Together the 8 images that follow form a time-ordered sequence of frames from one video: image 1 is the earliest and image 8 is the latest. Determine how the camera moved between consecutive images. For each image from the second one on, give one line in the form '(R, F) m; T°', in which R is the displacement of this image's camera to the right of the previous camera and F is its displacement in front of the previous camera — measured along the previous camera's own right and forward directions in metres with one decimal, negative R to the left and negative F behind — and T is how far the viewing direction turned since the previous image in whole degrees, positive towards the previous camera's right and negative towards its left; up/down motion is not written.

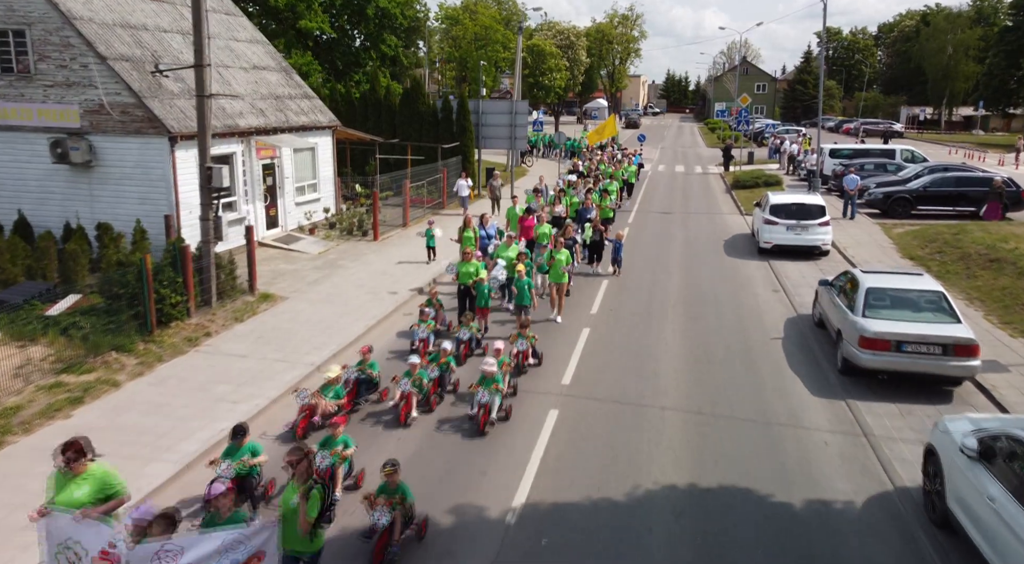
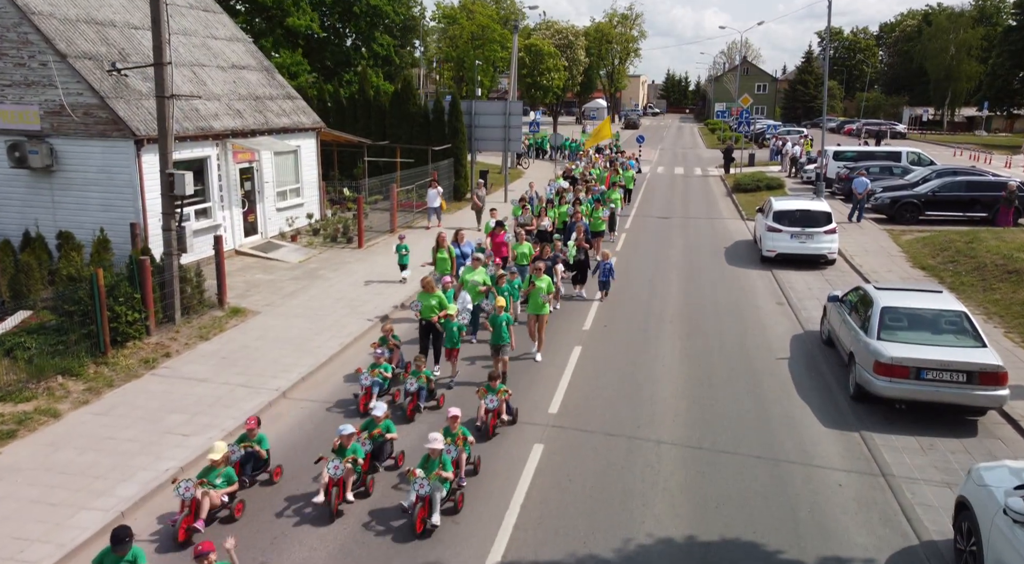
(+0.2, +1.0) m; 0°
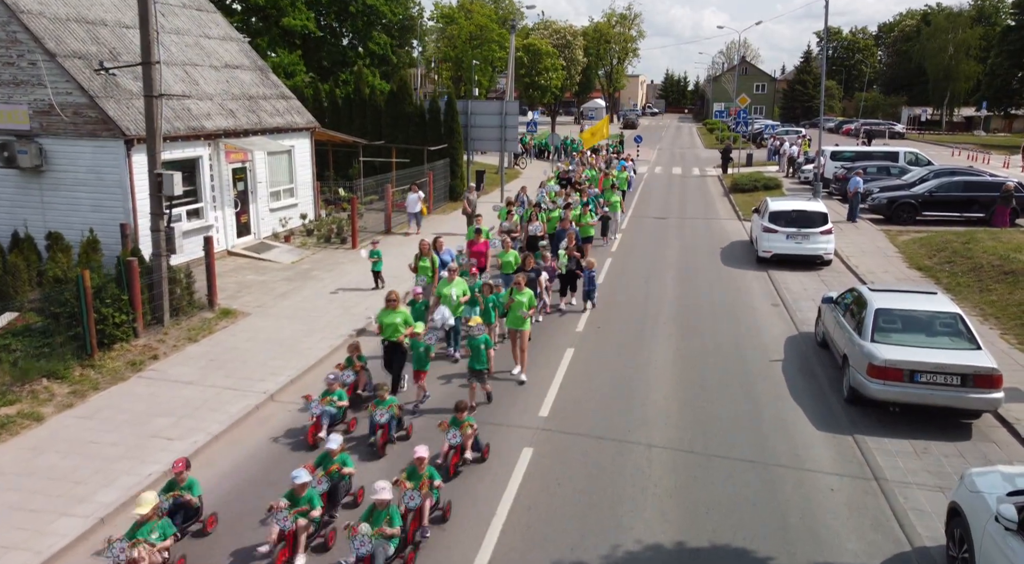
(+0.1, +0.1) m; 0°
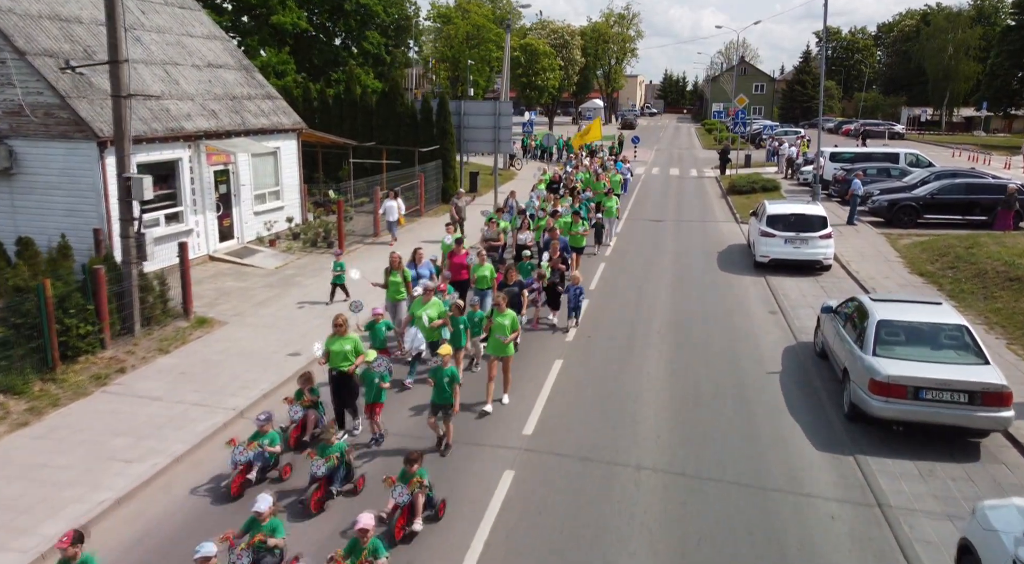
(+0.2, +0.6) m; 0°
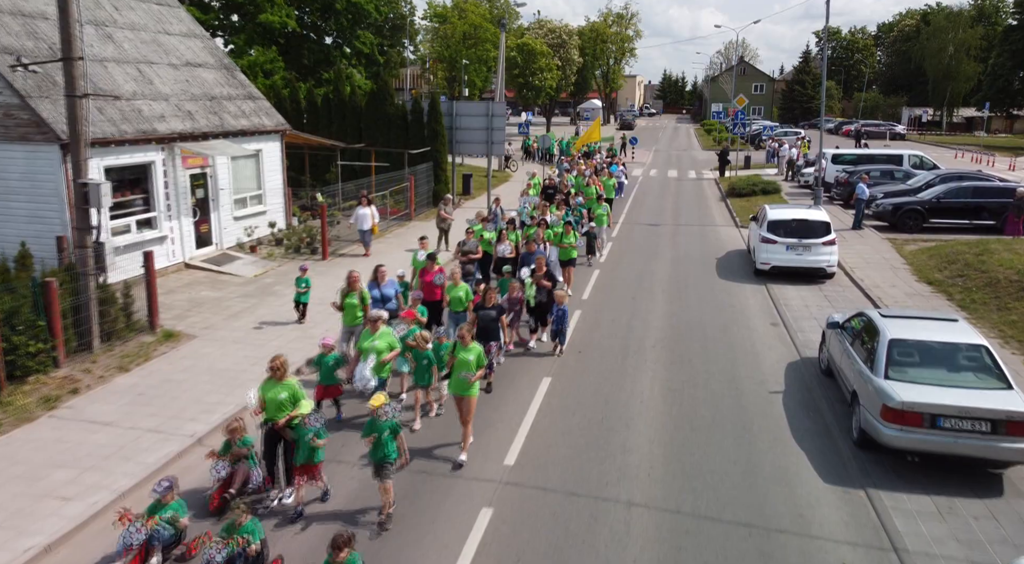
(+0.2, +0.8) m; 0°
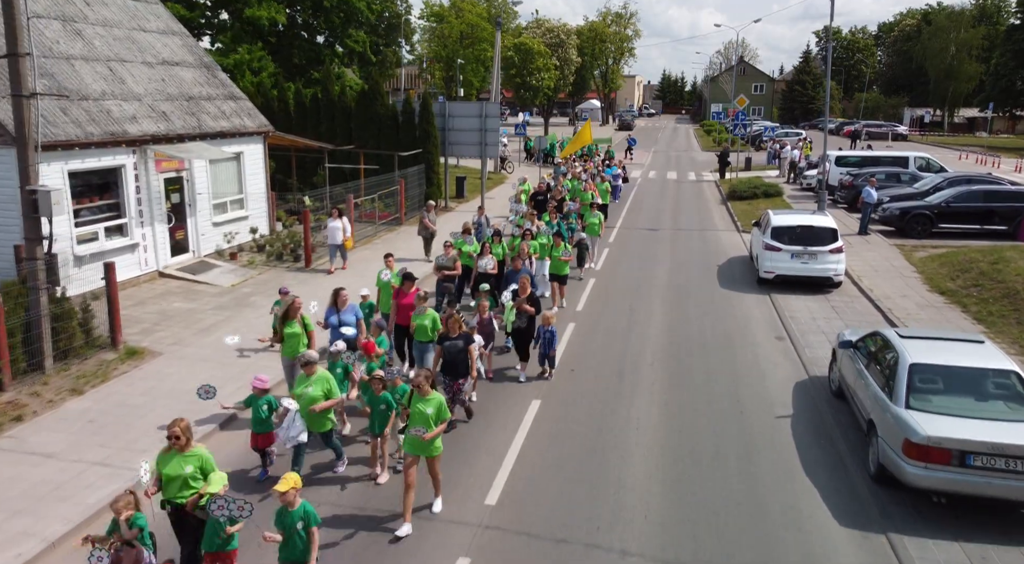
(+0.2, +0.9) m; 0°
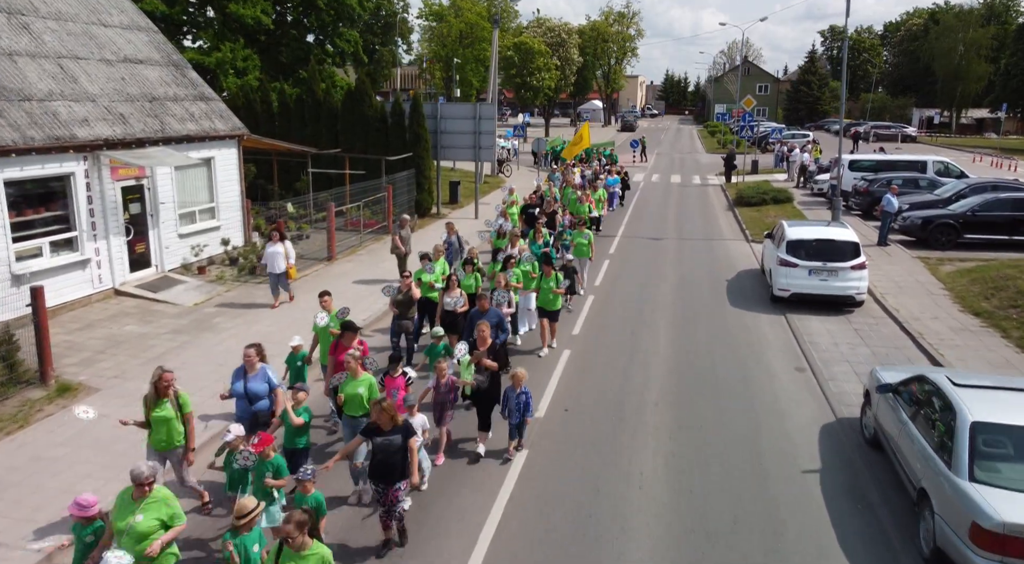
(+0.2, +1.5) m; 0°
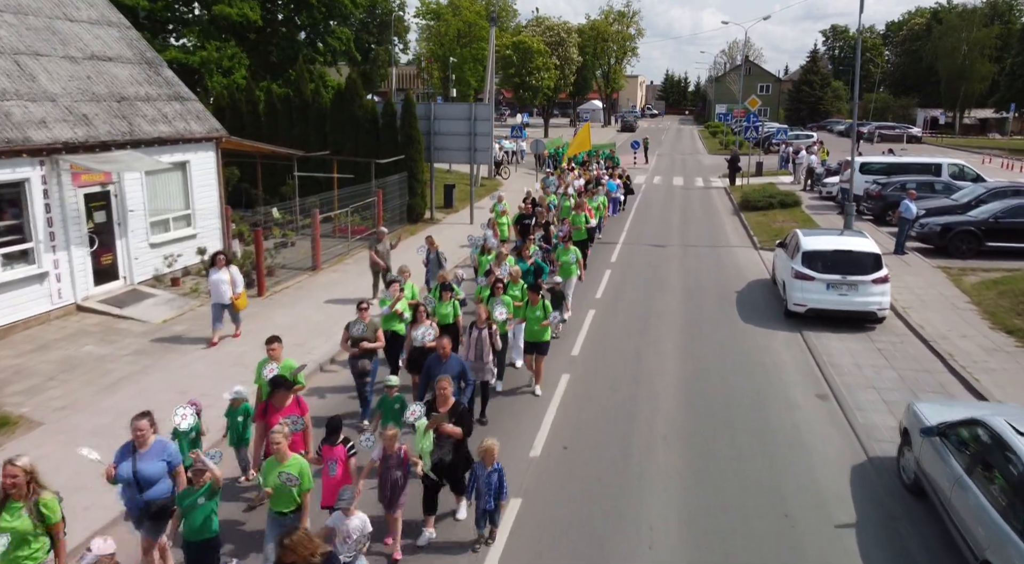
(+0.1, +1.2) m; 0°
